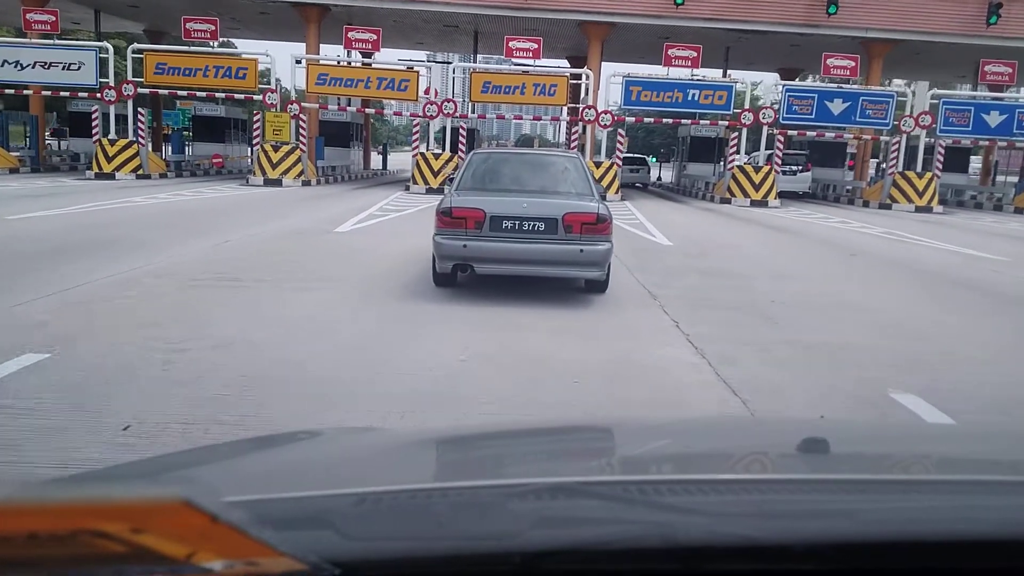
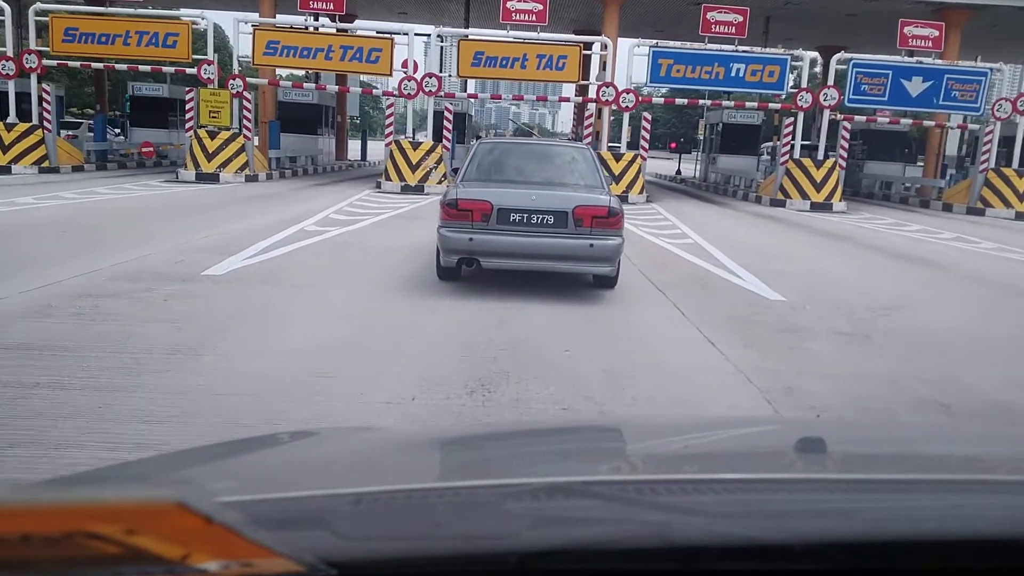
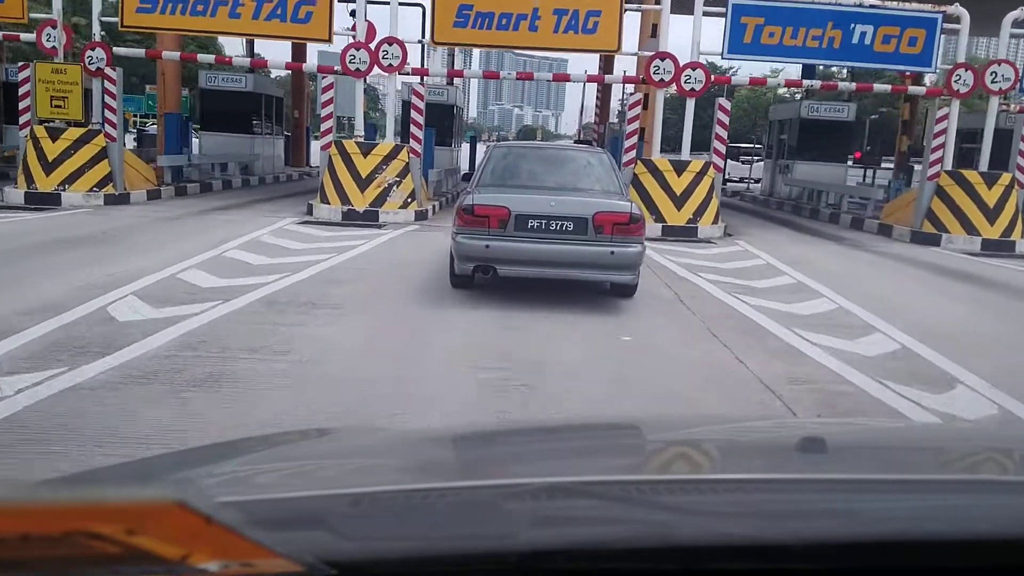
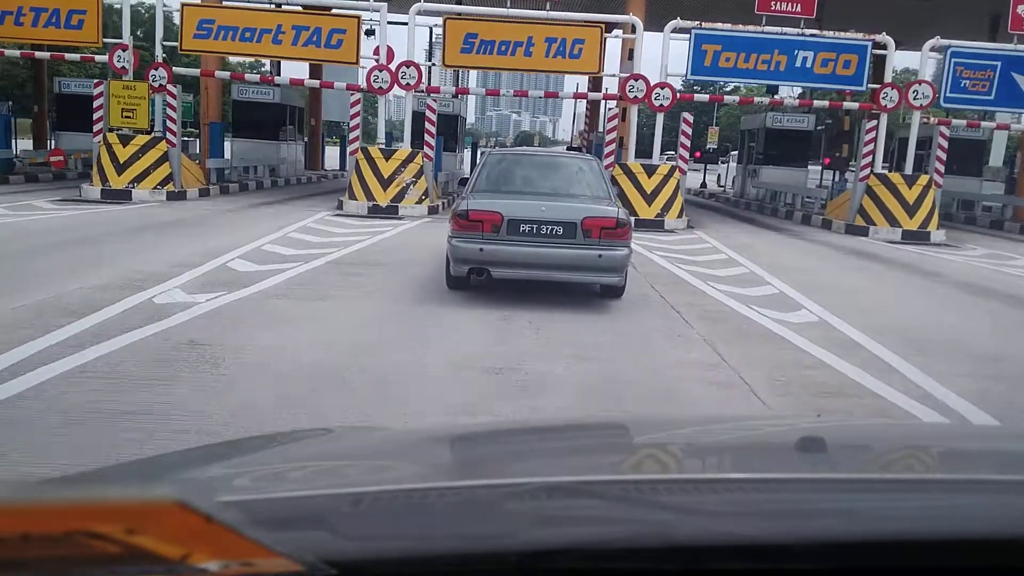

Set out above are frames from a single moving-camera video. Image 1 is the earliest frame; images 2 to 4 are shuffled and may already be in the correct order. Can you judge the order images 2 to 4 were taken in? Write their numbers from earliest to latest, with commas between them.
2, 4, 3
